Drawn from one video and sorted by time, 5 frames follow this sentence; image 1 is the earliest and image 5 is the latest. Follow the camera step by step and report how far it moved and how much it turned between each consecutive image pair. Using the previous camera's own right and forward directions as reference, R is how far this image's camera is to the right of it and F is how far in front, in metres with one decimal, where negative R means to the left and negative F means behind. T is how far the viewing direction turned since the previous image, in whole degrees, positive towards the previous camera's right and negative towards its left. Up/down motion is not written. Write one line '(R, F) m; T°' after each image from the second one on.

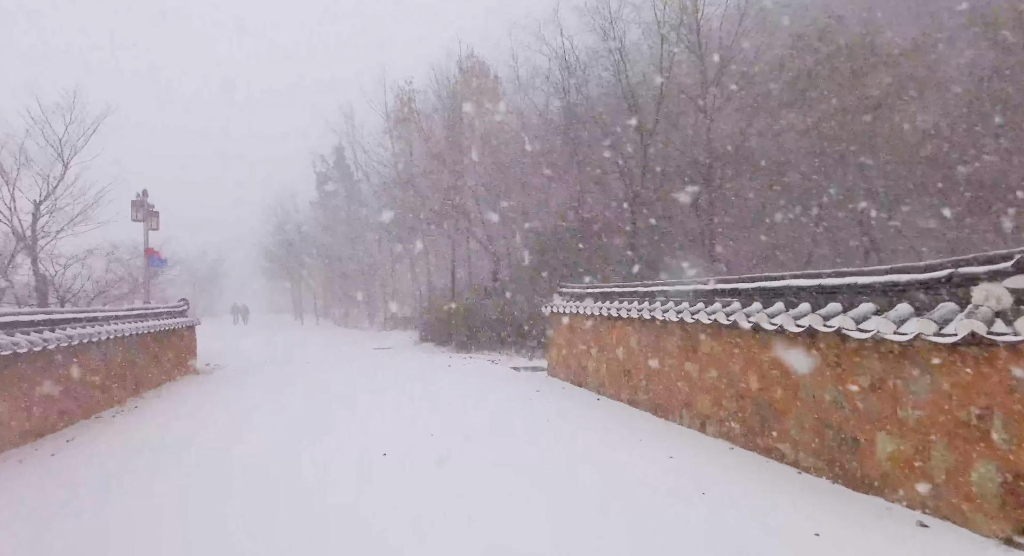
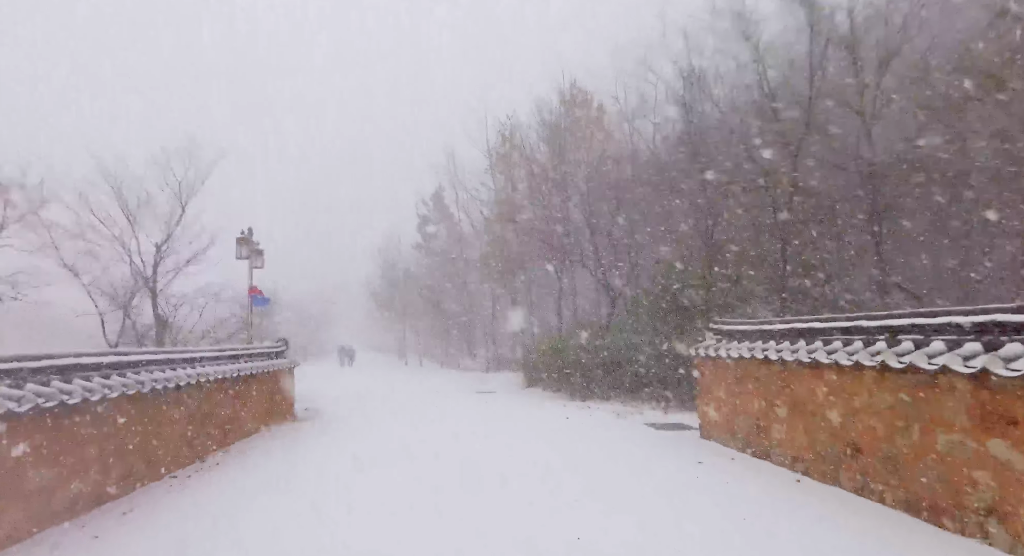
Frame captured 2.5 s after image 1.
(-0.6, +1.7) m; -10°
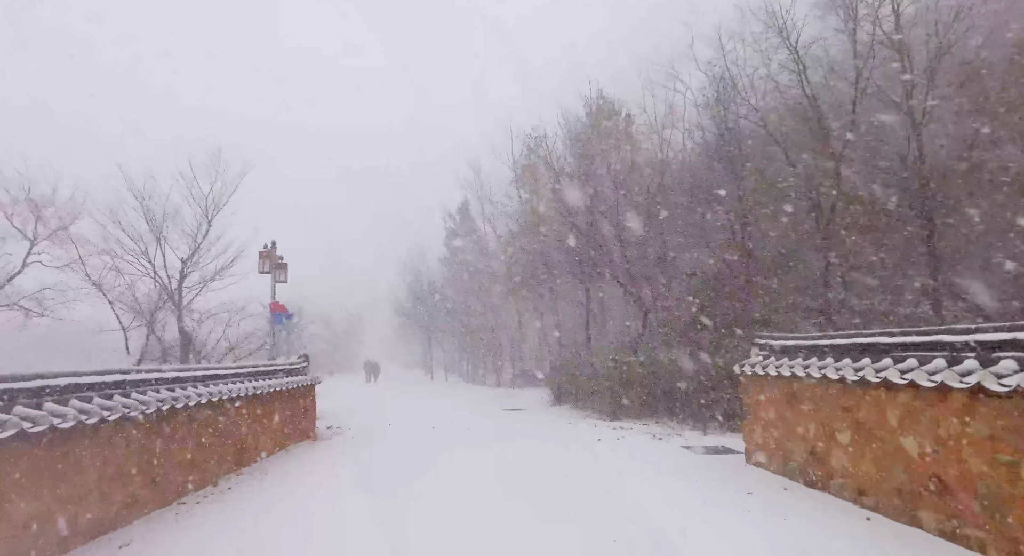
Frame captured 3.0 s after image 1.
(0.0, +0.5) m; -3°
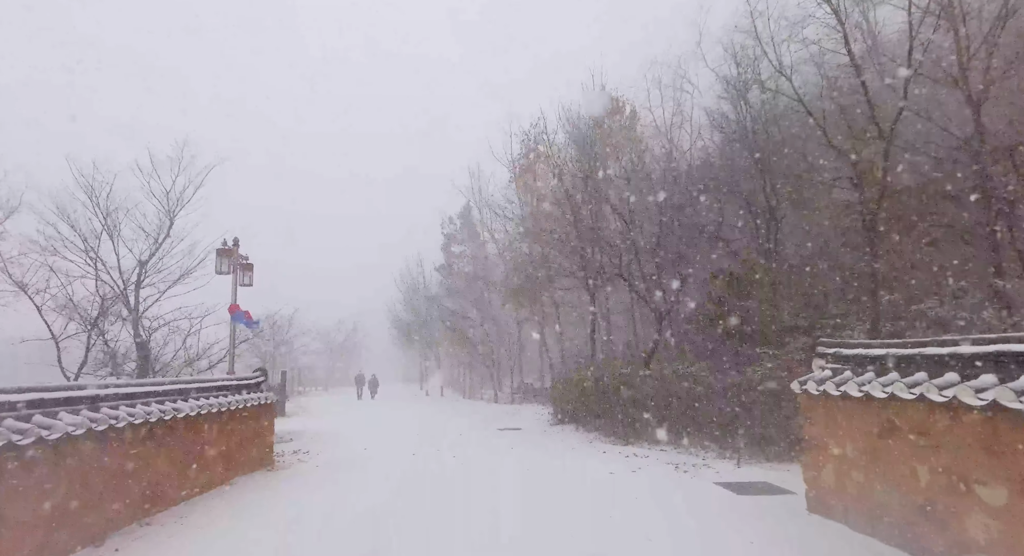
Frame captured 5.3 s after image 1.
(+0.2, +1.8) m; 0°
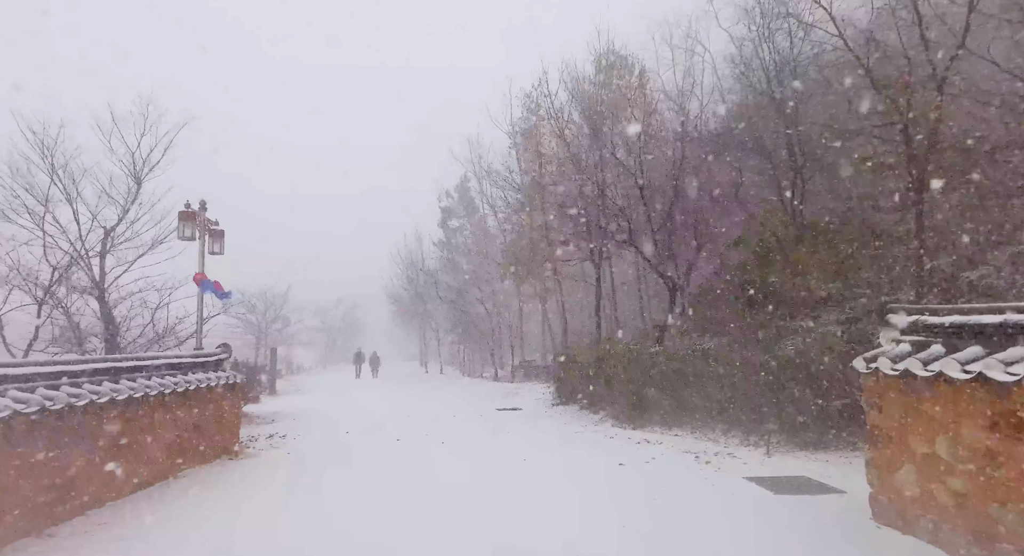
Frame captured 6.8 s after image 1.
(+0.1, +1.2) m; 0°
